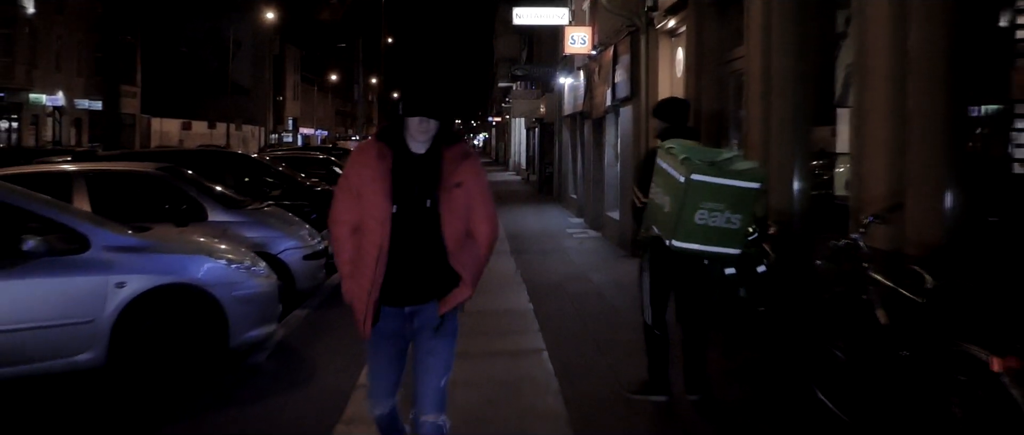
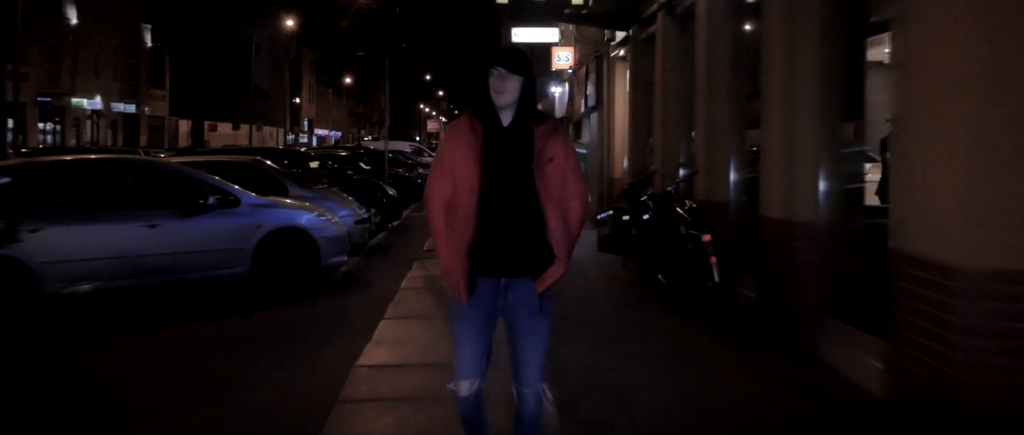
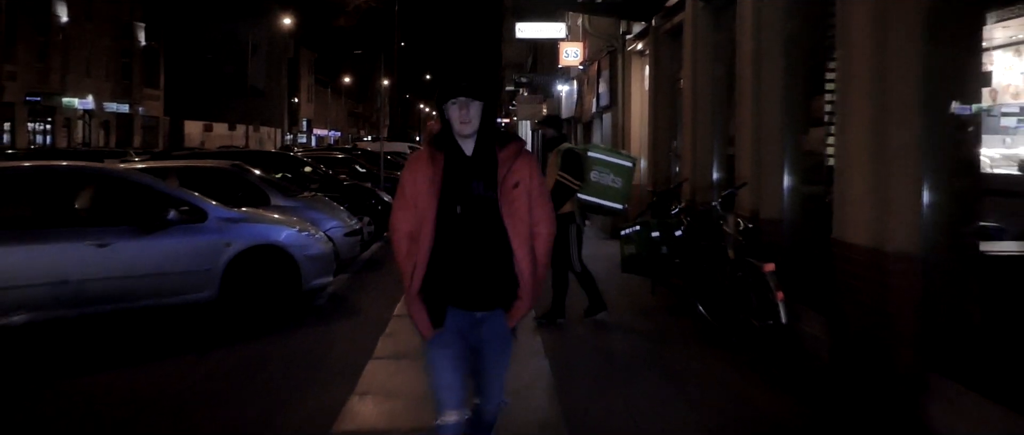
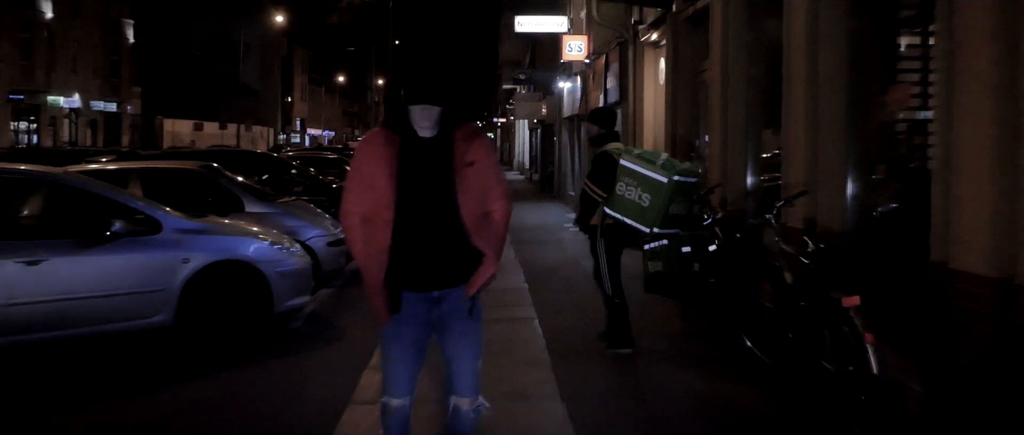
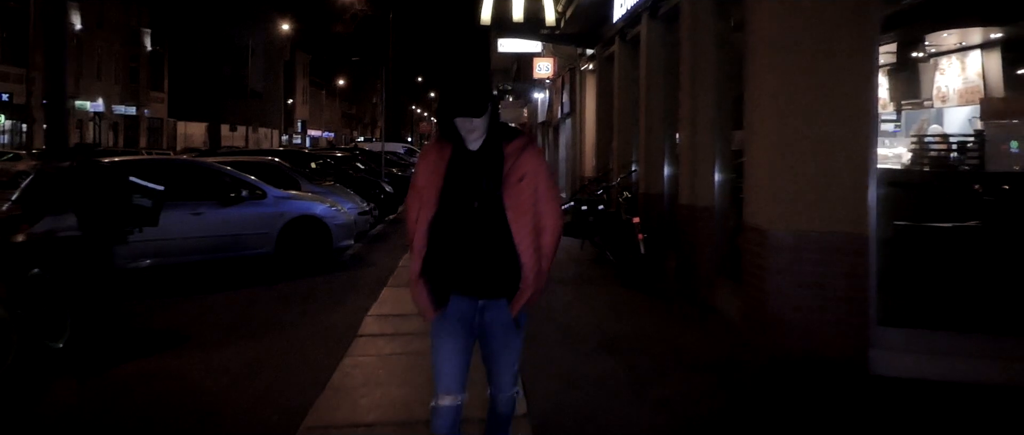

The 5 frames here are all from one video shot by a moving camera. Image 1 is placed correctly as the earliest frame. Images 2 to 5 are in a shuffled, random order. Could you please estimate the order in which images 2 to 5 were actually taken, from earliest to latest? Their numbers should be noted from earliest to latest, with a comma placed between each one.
4, 3, 2, 5
